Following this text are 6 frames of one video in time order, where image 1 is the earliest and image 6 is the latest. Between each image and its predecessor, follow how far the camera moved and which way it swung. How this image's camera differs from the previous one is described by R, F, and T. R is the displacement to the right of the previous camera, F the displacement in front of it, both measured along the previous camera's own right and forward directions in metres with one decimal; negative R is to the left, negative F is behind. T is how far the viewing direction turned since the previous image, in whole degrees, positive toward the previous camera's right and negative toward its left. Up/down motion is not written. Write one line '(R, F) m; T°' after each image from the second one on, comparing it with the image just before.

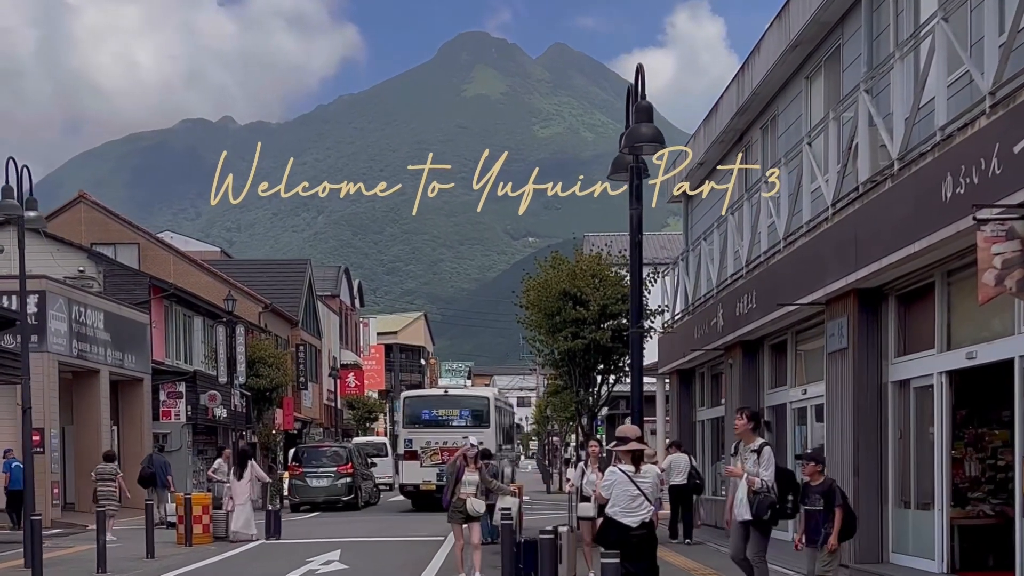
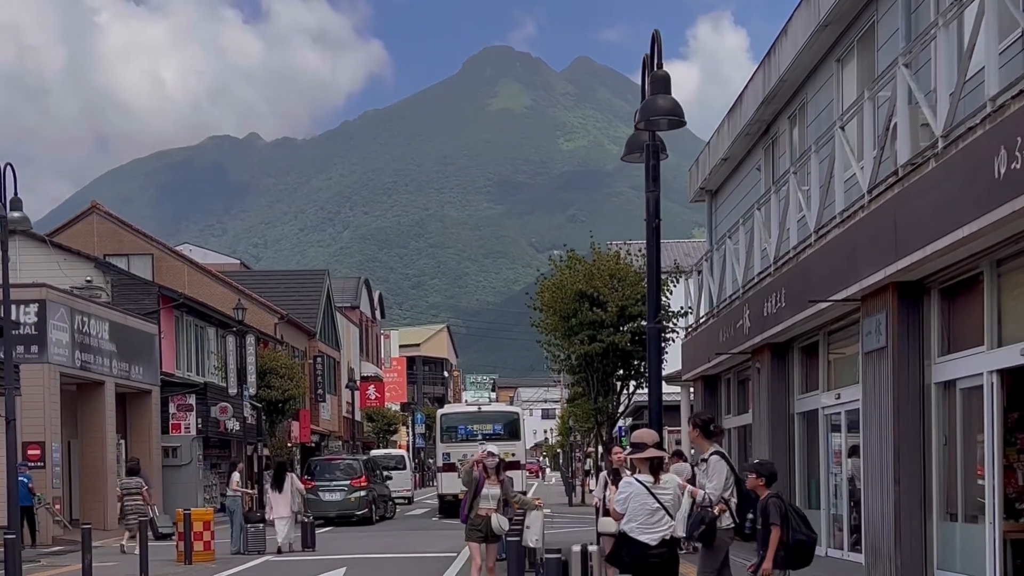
(+0.2, +1.1) m; -1°
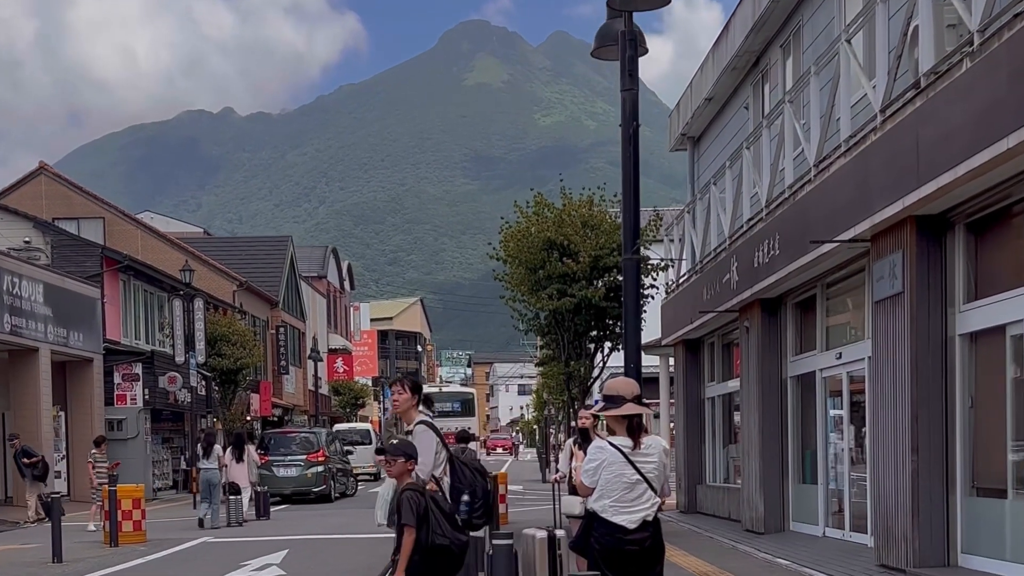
(+0.2, +2.0) m; +1°
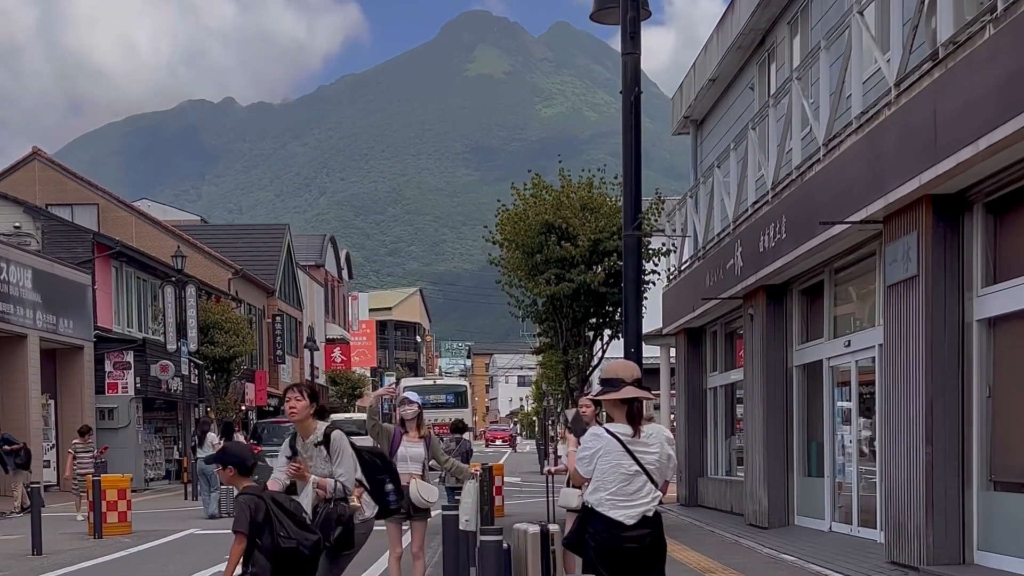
(+0.1, +0.6) m; 0°
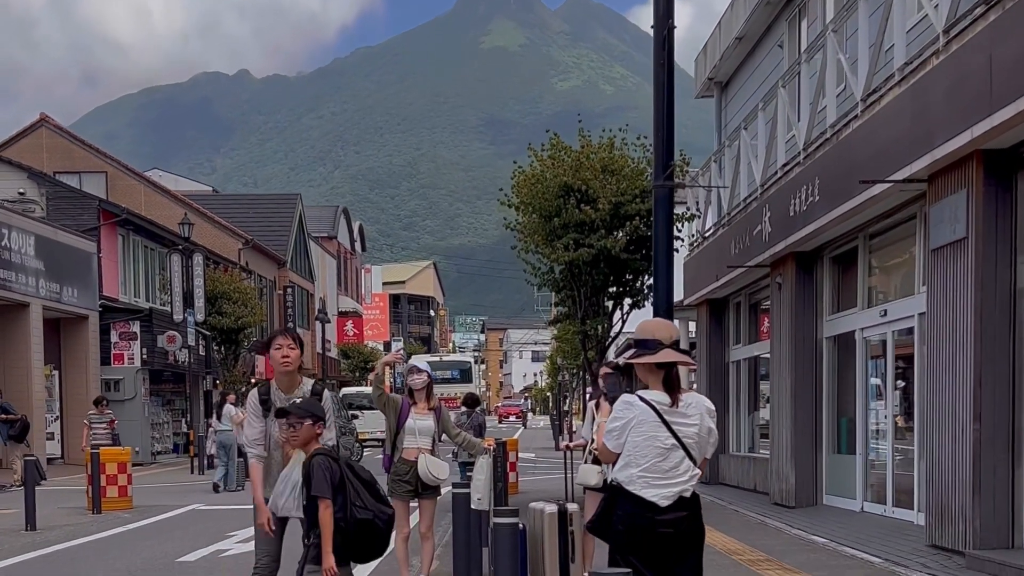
(0.0, +0.8) m; -1°
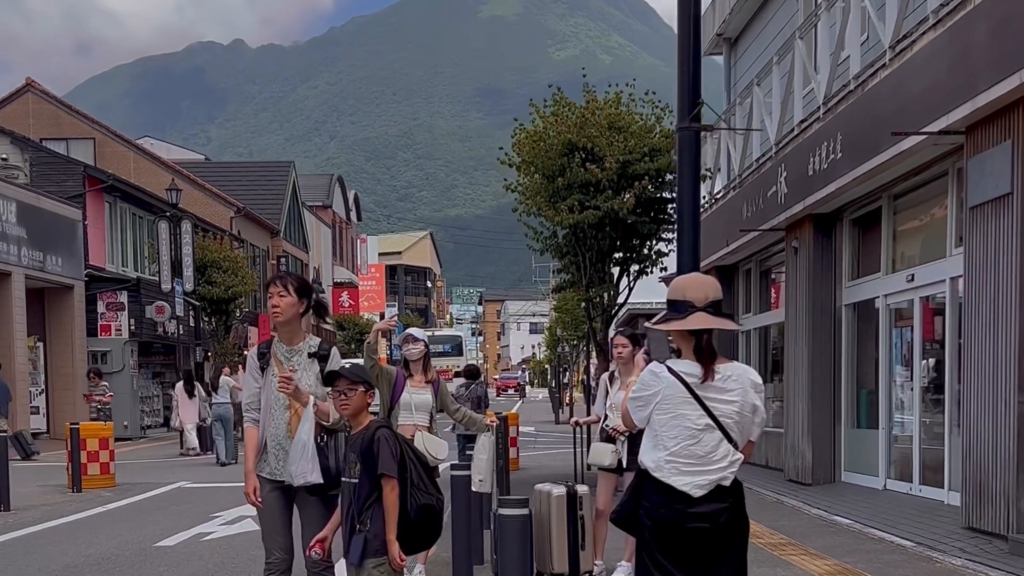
(0.0, +0.9) m; 0°
